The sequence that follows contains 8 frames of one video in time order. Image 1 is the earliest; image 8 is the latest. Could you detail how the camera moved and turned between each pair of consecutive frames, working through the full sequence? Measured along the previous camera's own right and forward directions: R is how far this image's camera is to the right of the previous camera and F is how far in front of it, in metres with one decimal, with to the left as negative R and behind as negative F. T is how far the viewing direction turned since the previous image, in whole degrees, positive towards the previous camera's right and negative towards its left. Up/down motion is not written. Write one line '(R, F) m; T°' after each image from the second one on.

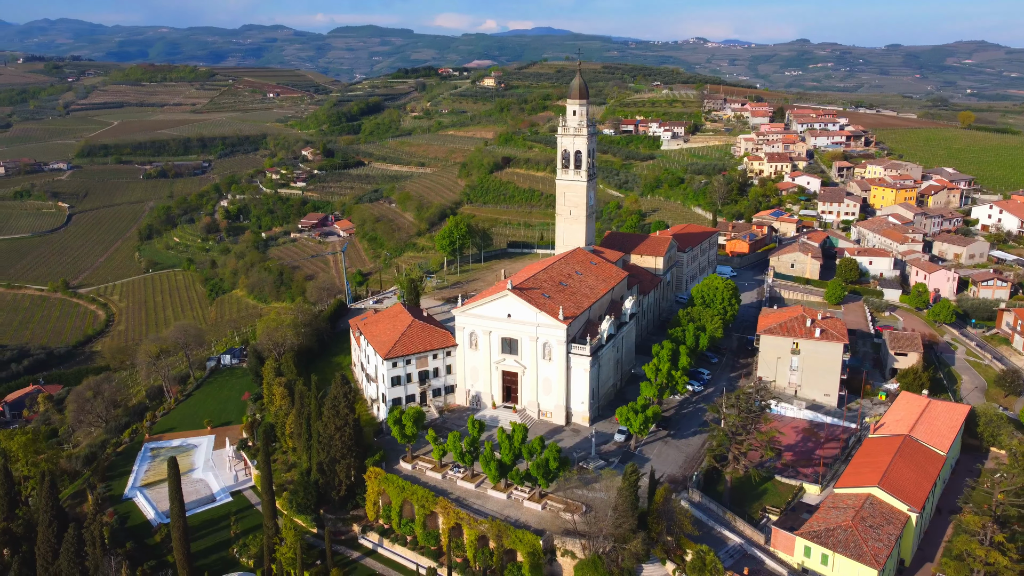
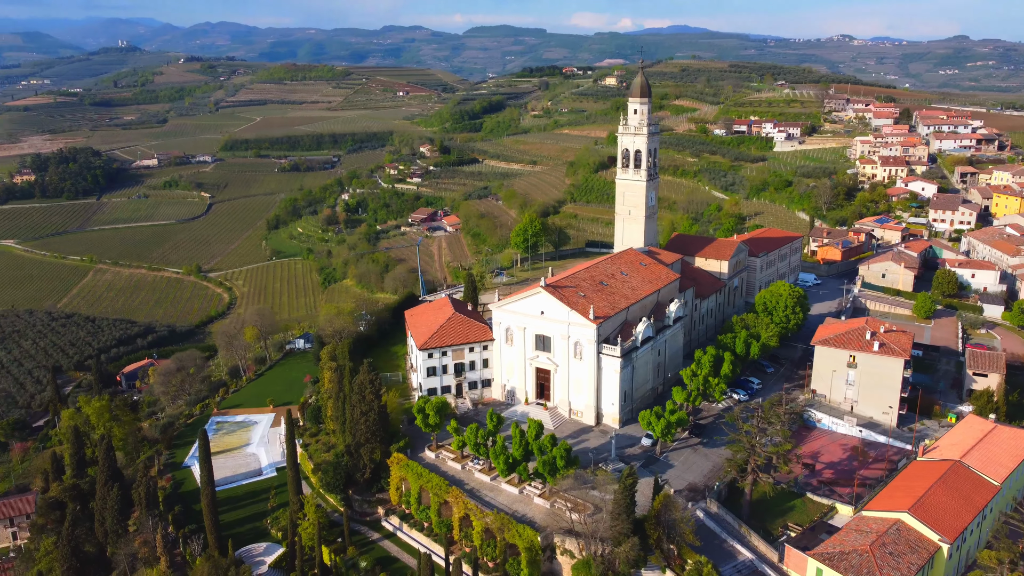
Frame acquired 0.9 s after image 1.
(+3.9, +0.1) m; -9°
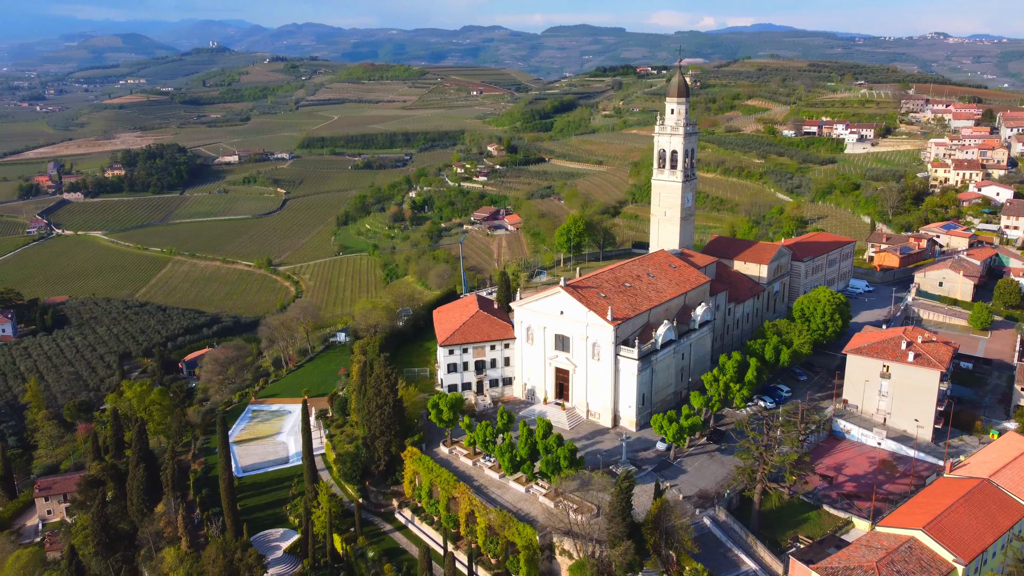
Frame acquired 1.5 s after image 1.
(+2.3, 0.0) m; -5°
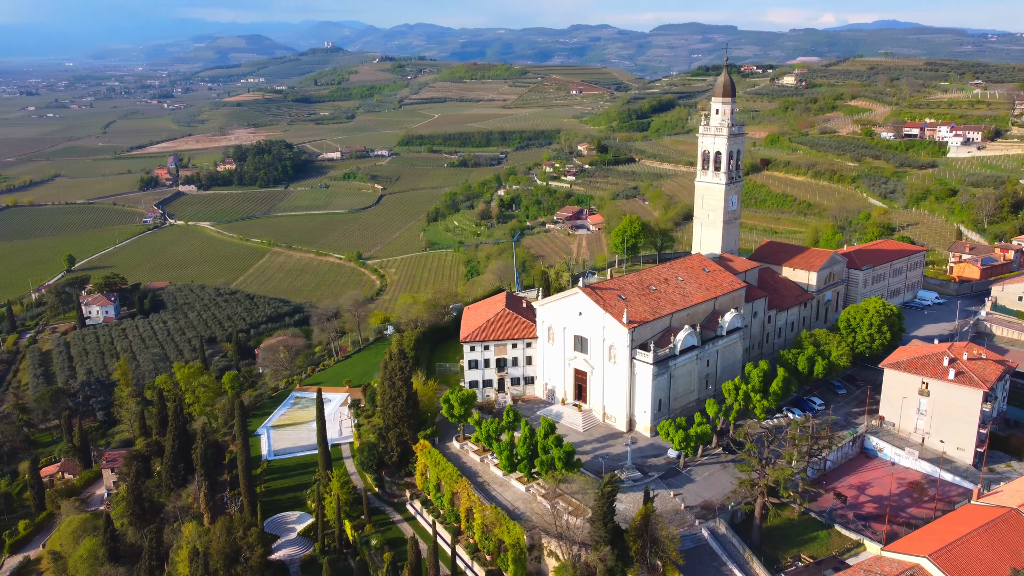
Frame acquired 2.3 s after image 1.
(+3.5, +0.2) m; -7°
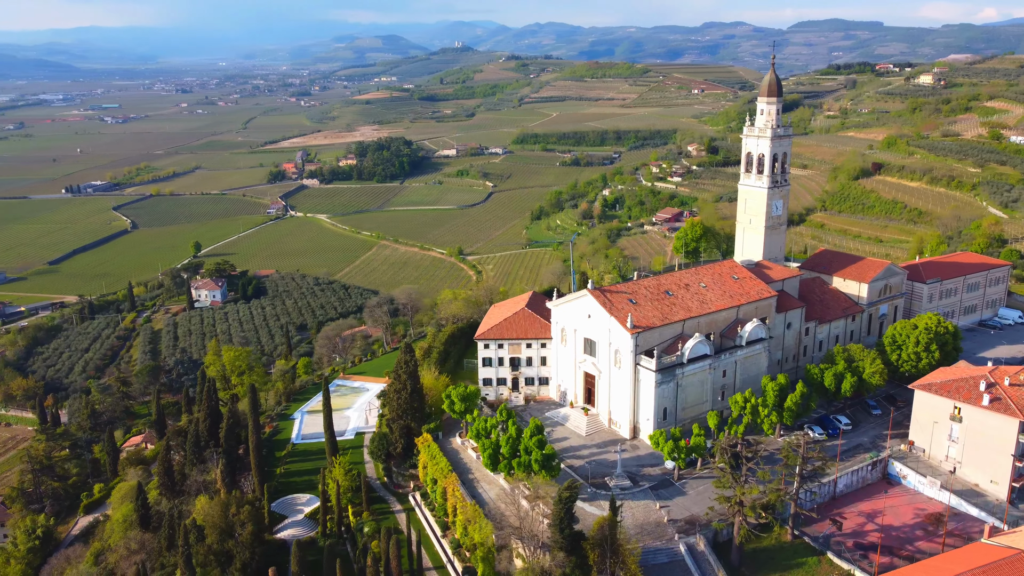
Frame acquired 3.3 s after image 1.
(+4.8, +0.4) m; -9°
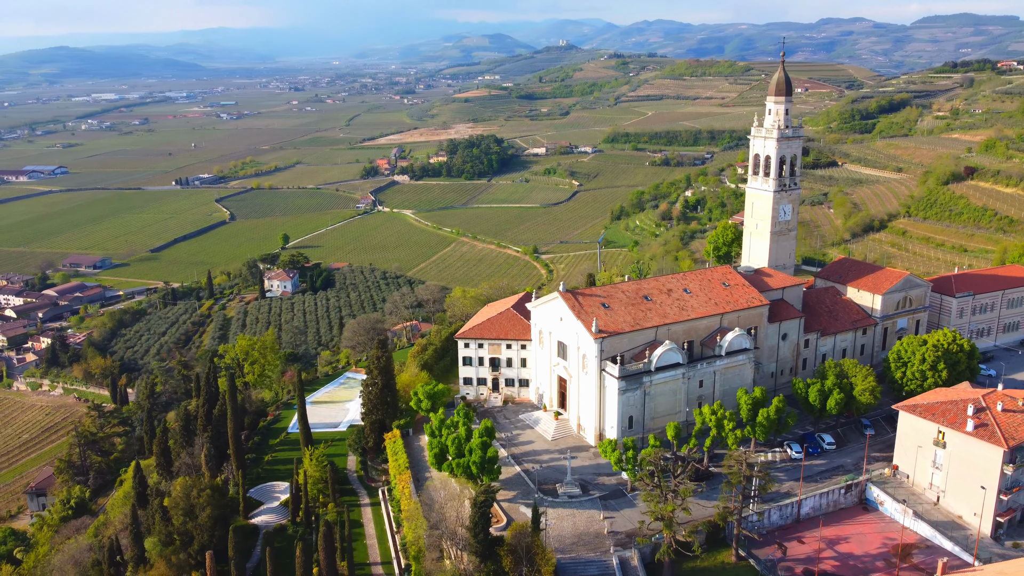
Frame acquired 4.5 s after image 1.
(+5.4, +0.6) m; -7°
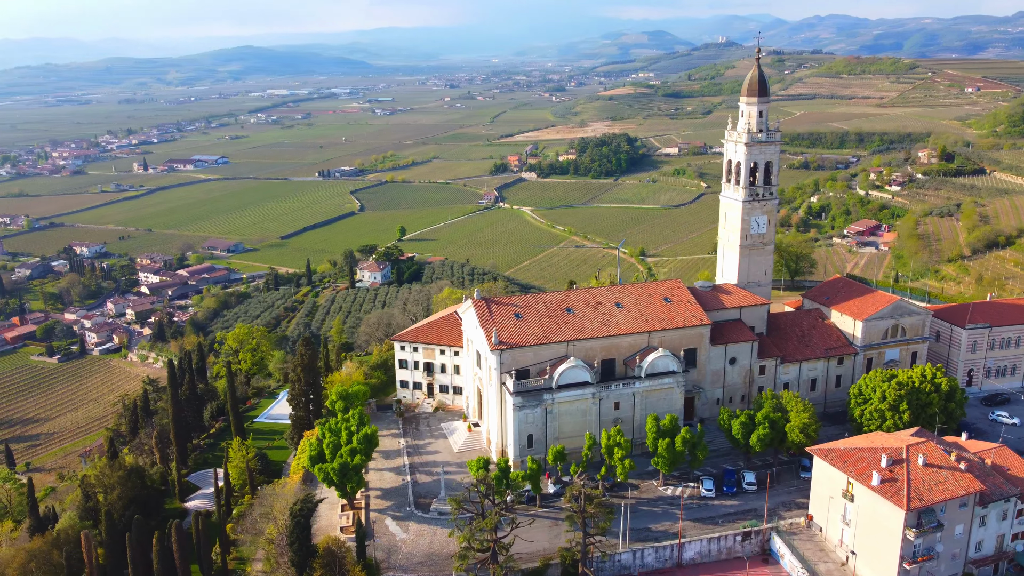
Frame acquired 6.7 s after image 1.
(+9.3, +2.1) m; -11°
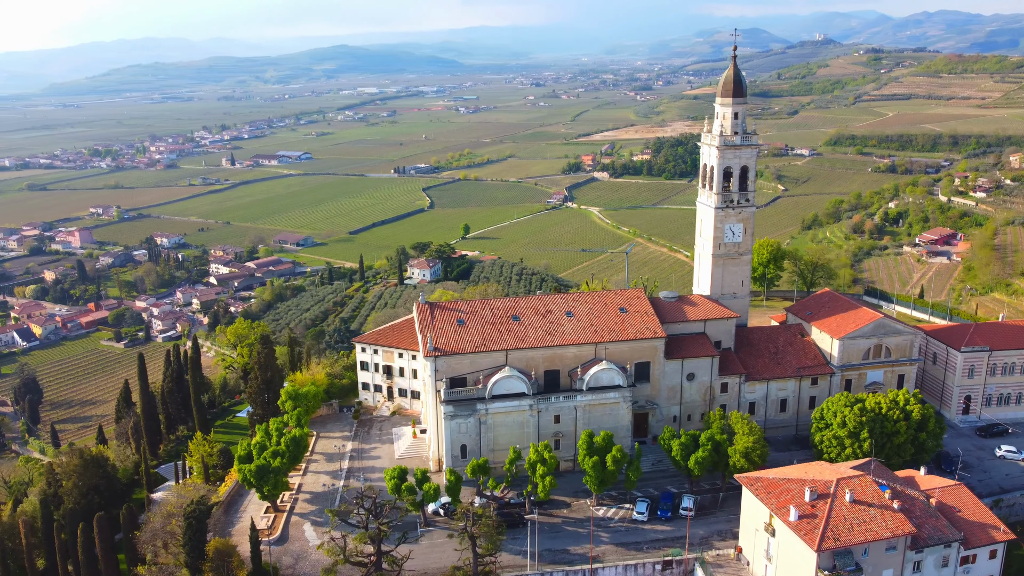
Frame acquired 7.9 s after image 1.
(+5.3, +1.3) m; -6°
